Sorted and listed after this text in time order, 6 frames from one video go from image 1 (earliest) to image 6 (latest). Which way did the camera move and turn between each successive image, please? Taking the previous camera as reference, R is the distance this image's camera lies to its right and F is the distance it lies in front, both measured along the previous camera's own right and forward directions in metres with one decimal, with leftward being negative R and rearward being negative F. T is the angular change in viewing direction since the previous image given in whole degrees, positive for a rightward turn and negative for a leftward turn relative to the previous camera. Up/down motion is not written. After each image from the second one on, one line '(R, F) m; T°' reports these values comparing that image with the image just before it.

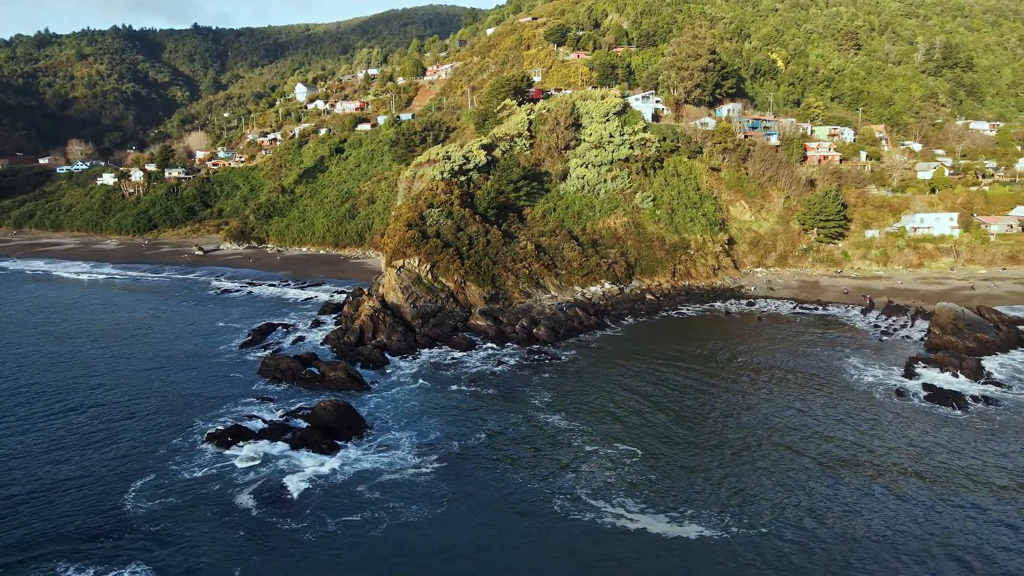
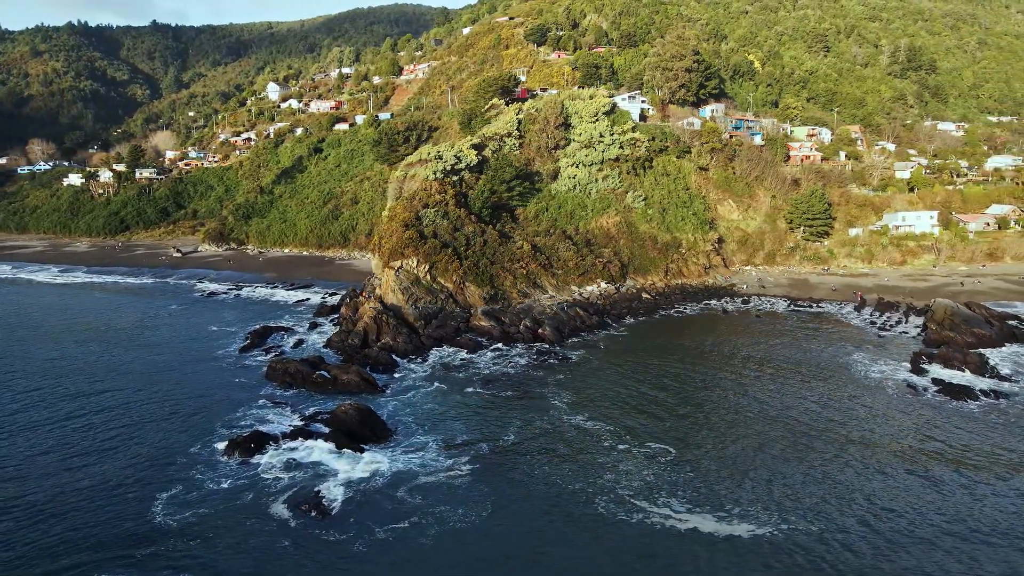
(-1.7, +0.3) m; +2°
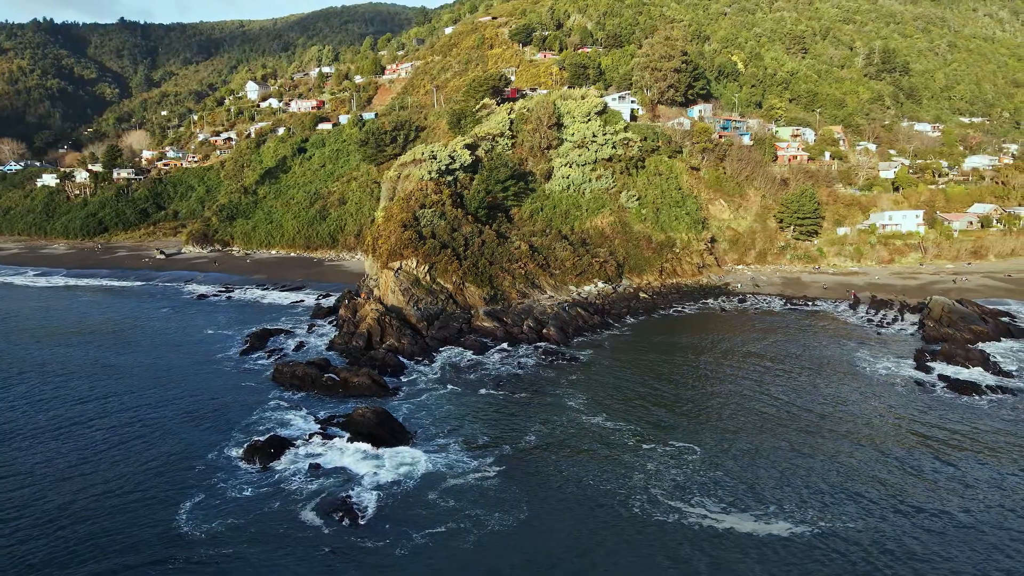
(-1.3, +0.2) m; +2°
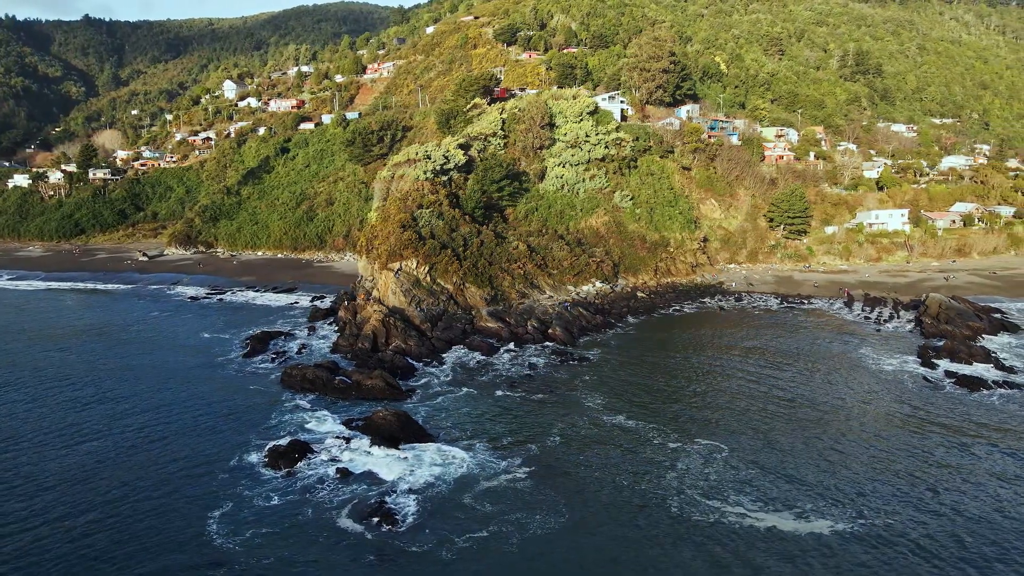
(-1.4, +0.2) m; +2°
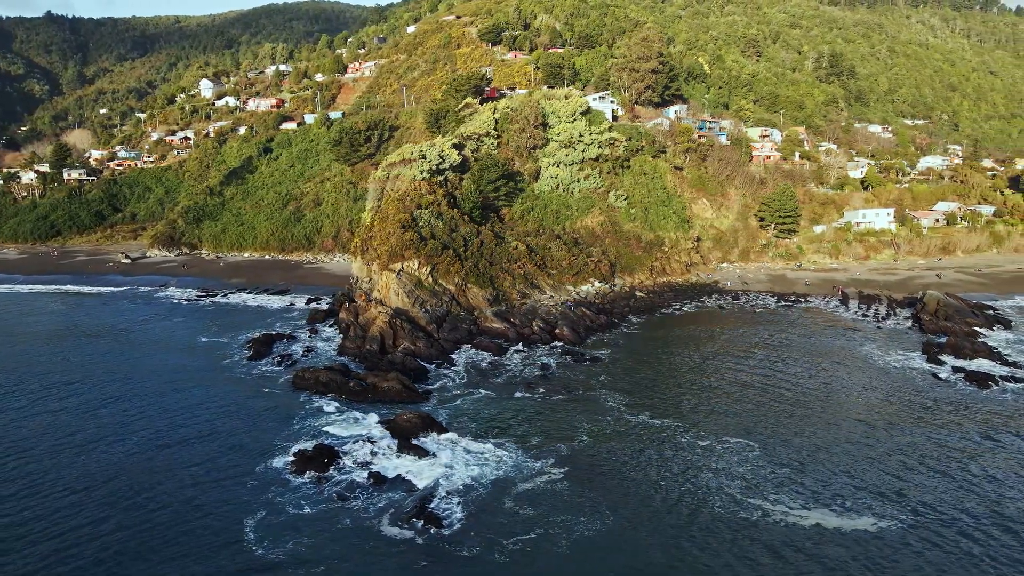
(-1.5, +0.1) m; +2°
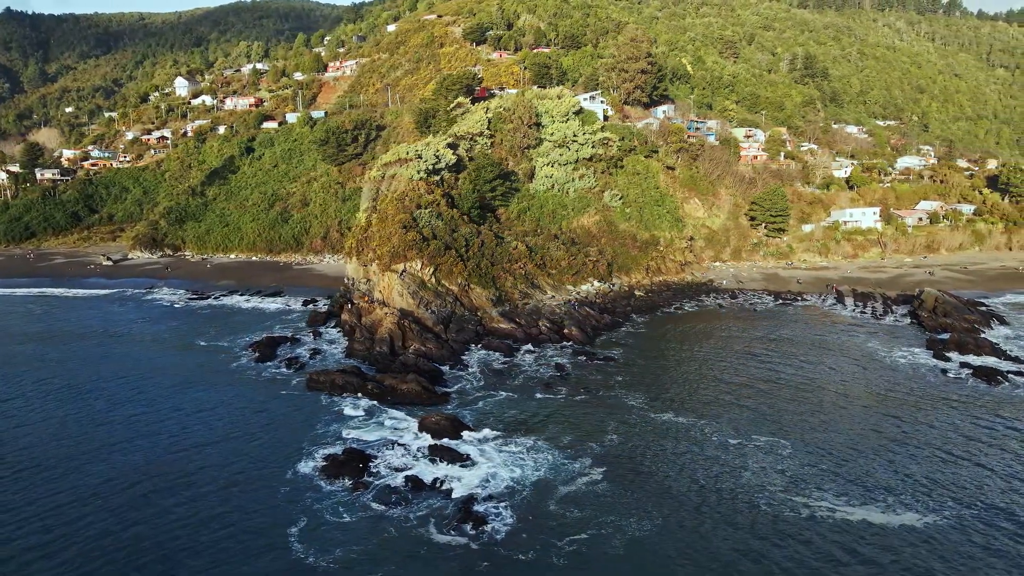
(-1.6, +0.1) m; +2°
